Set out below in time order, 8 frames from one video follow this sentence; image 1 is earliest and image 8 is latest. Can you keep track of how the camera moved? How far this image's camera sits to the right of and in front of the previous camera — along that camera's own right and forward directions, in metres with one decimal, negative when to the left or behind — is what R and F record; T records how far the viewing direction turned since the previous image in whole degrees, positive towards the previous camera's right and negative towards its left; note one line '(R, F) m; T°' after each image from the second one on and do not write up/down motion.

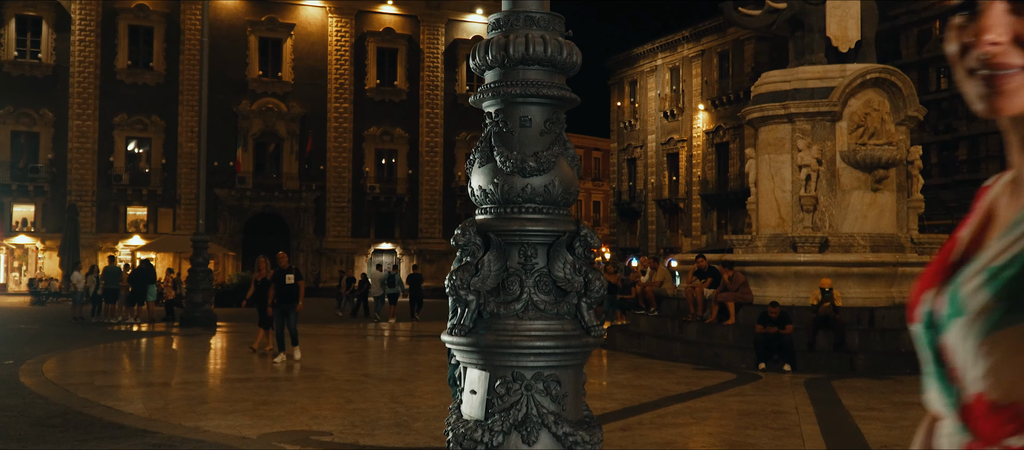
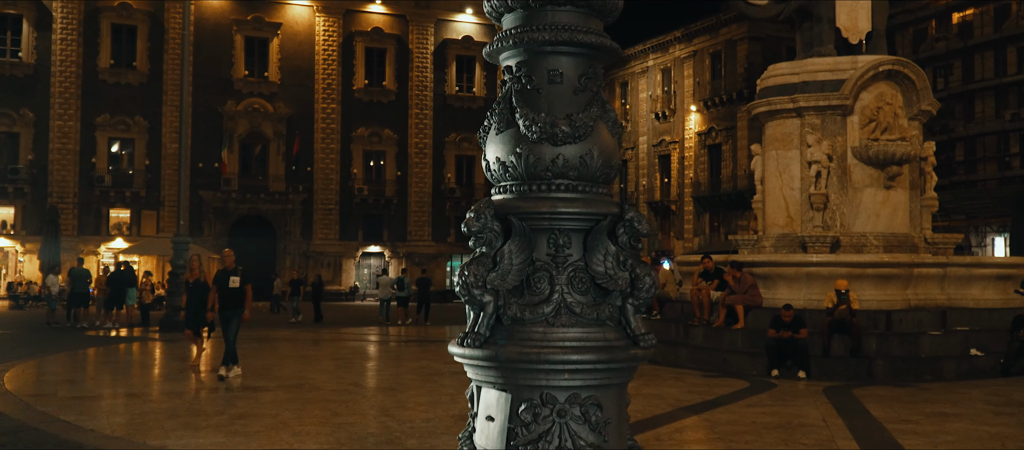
(-0.1, +0.7) m; +1°
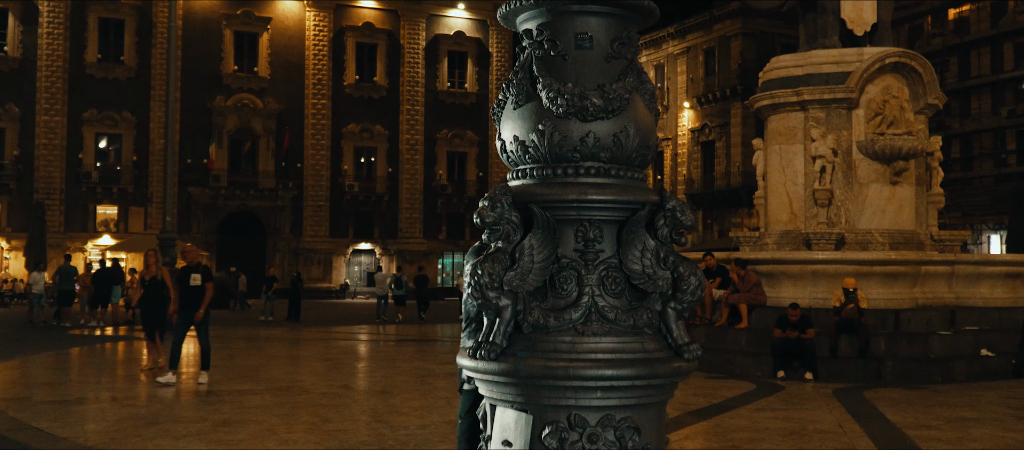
(-0.1, +0.4) m; +1°
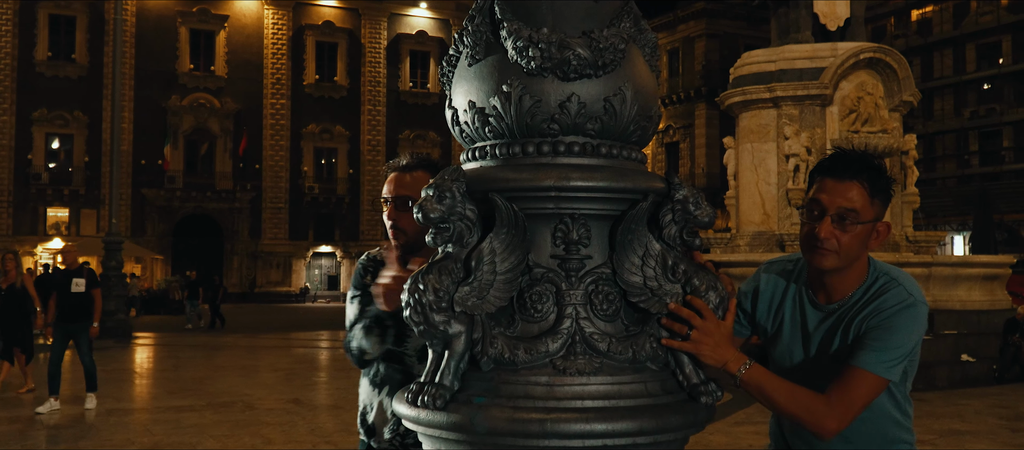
(0.0, +0.6) m; +2°
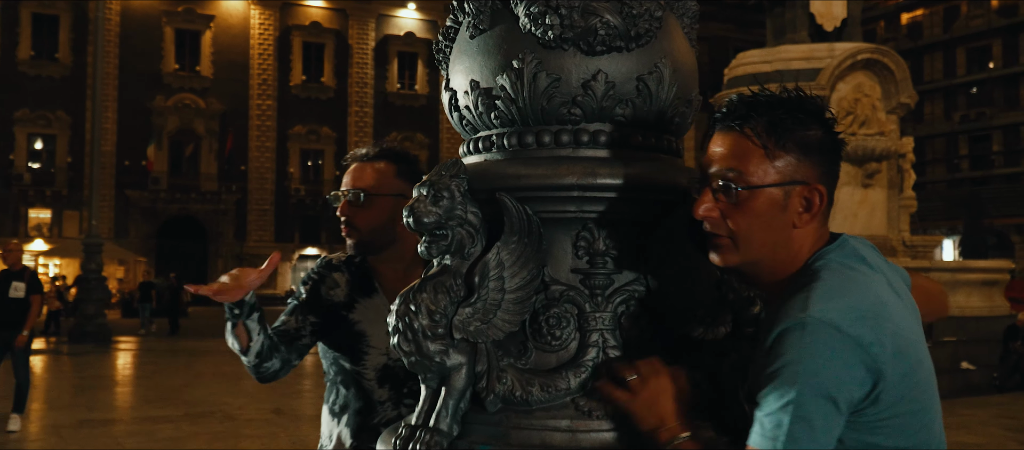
(0.0, +0.3) m; +1°
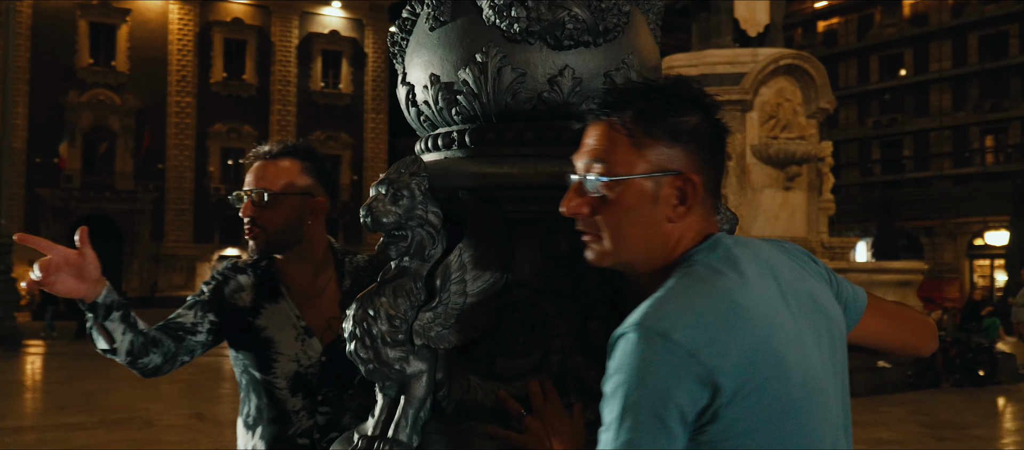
(-0.1, +0.1) m; +4°
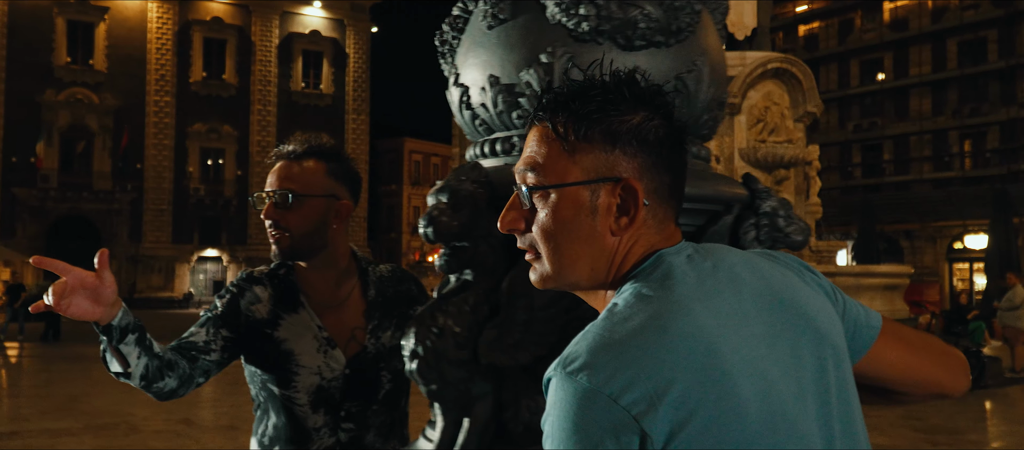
(-0.1, +0.1) m; +1°
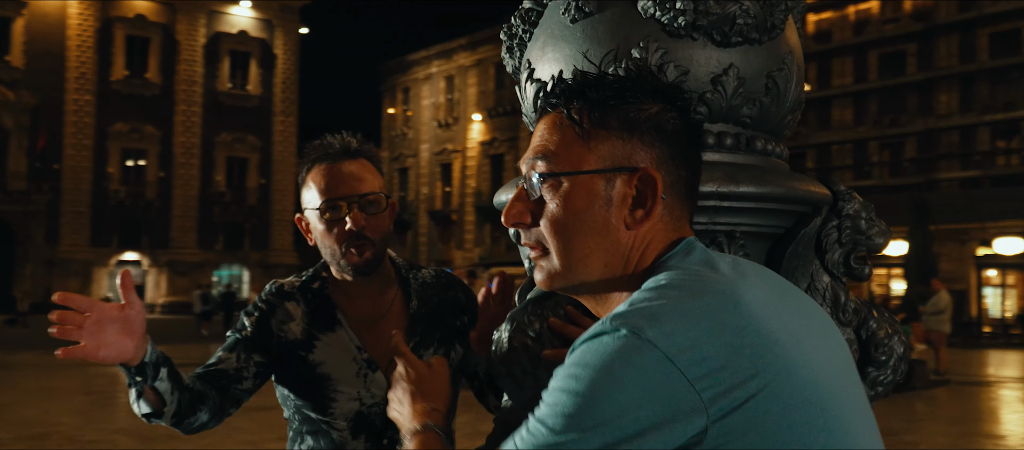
(-0.2, +0.1) m; +4°
